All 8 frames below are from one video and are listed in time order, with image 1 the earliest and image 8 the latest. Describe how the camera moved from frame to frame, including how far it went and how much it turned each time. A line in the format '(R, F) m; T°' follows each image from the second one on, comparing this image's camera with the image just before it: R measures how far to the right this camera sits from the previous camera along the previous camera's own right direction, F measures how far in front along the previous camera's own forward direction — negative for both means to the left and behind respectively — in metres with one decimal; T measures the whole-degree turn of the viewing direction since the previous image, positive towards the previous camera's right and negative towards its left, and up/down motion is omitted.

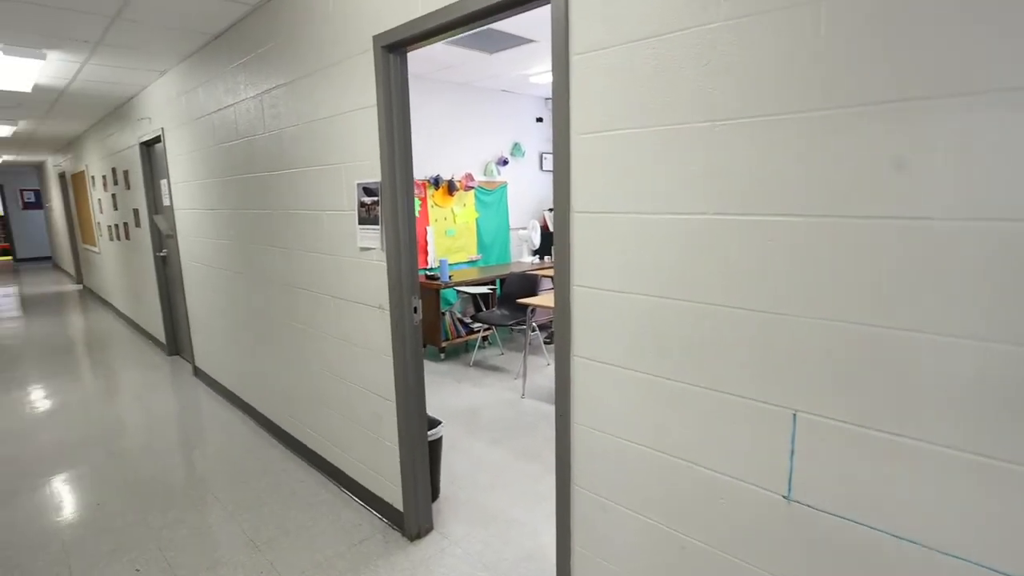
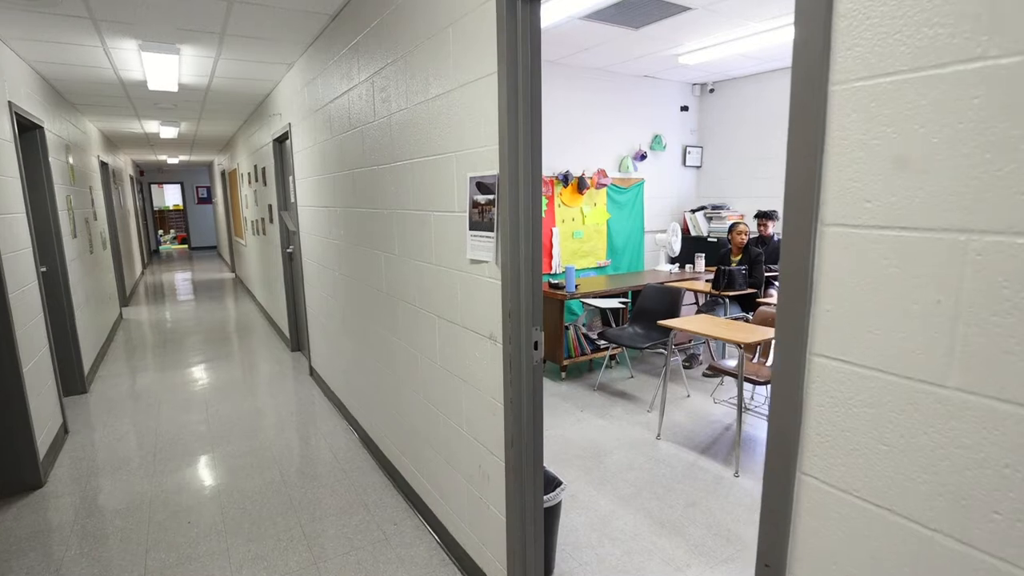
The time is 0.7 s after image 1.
(-0.1, +0.6) m; -13°
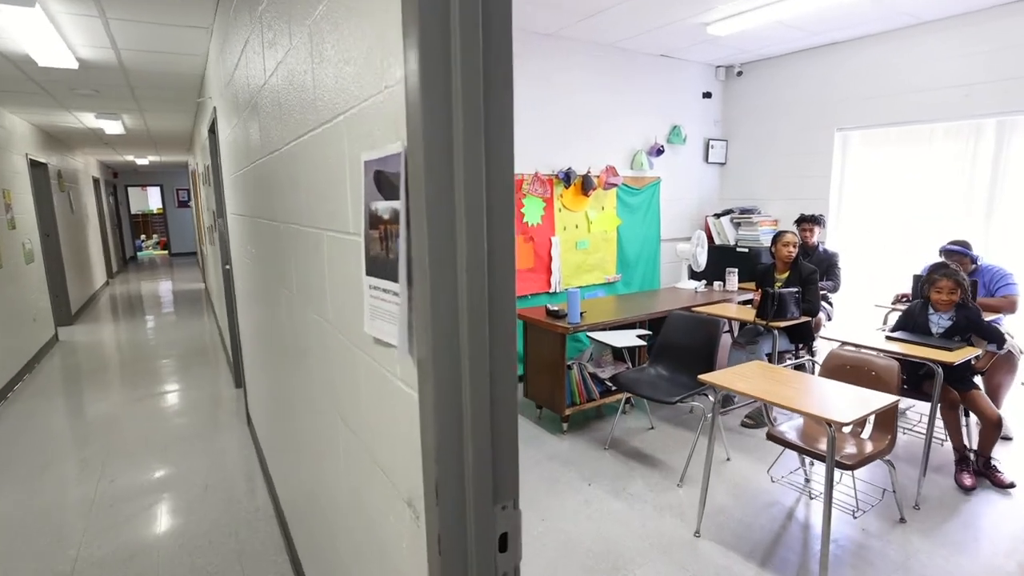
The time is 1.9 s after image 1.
(+0.1, +0.9) m; 0°
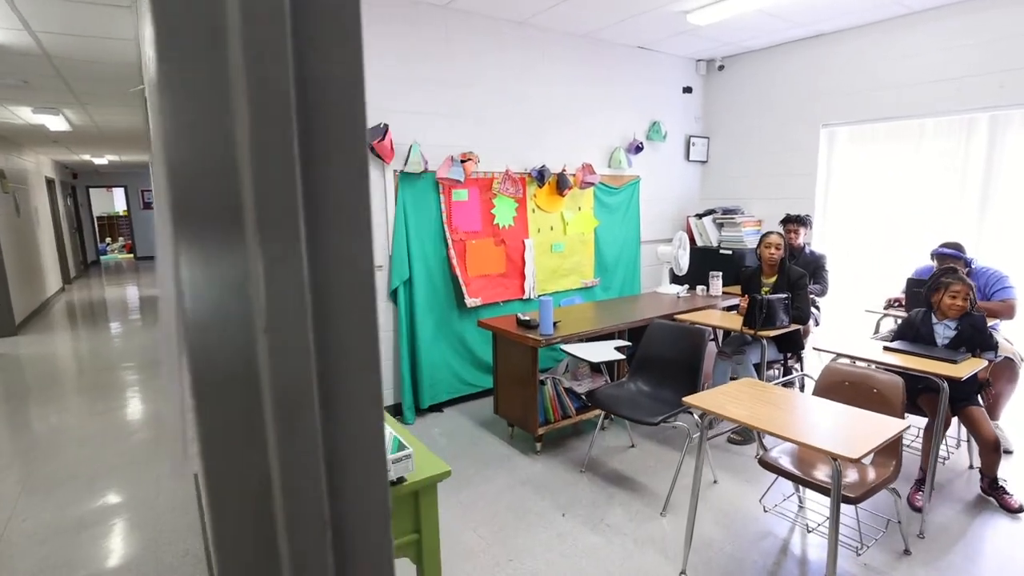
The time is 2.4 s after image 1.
(+0.1, +0.3) m; +2°
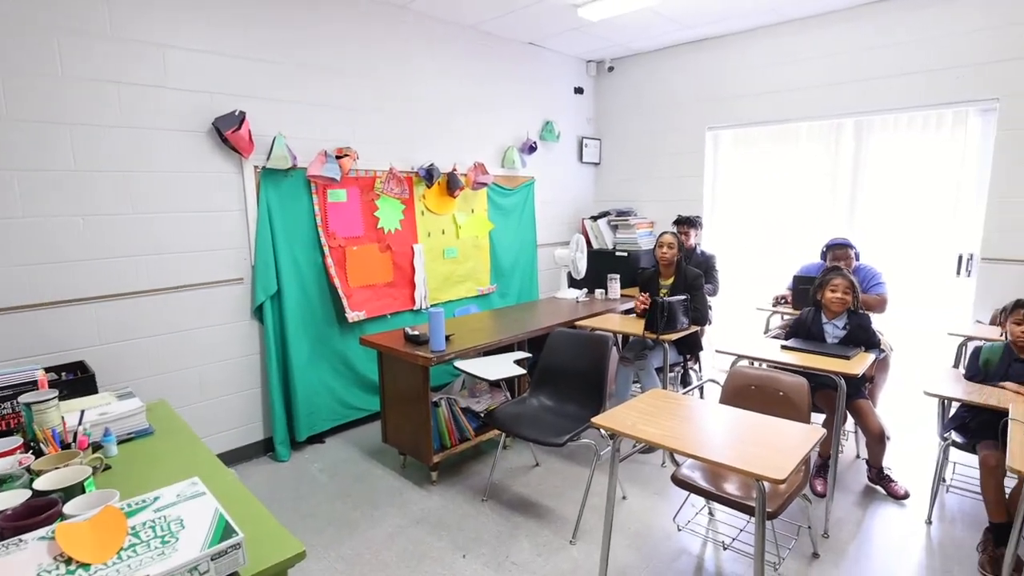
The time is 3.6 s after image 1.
(+0.1, +0.3) m; +11°
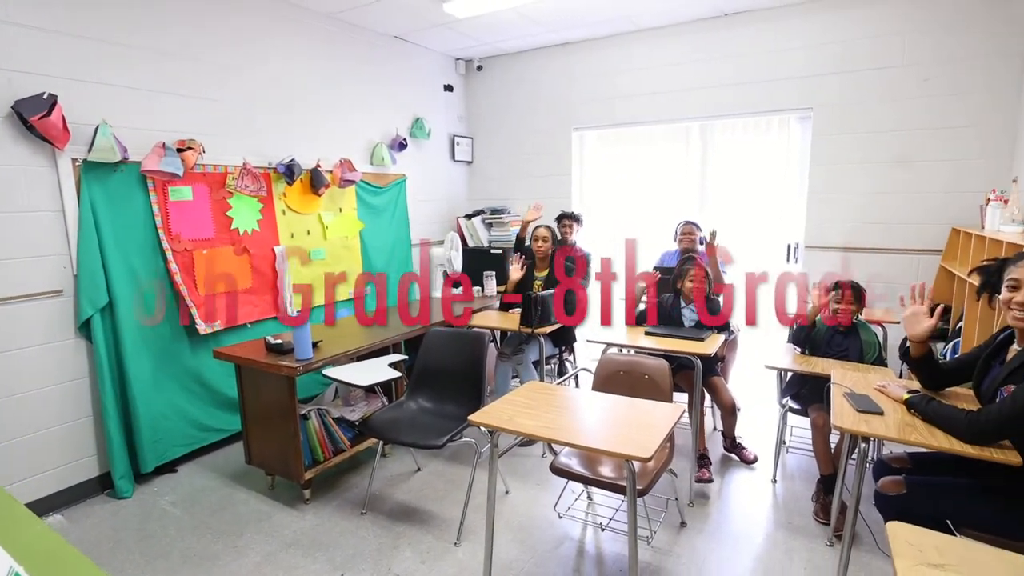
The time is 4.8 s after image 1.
(0.0, 0.0) m; +12°
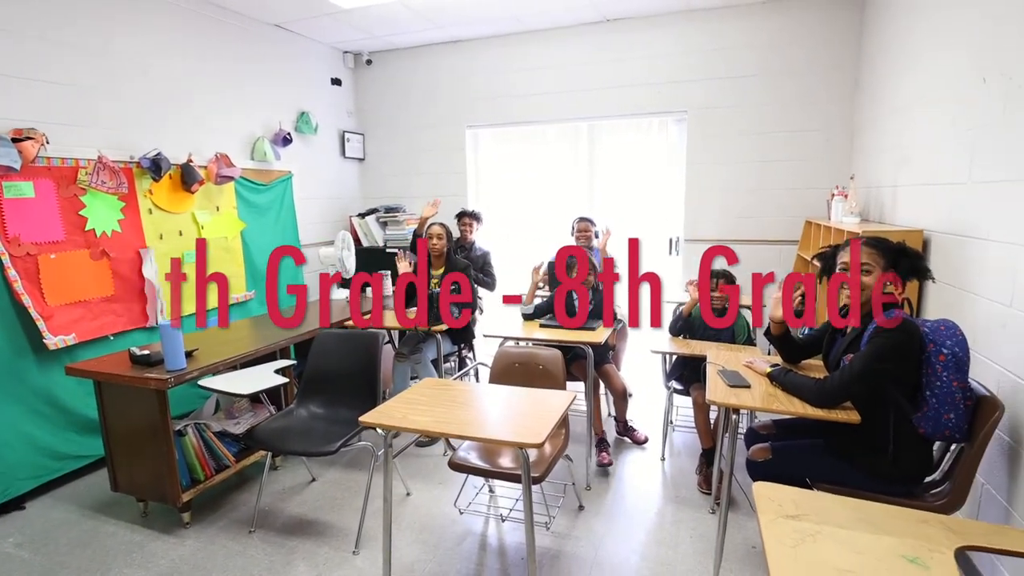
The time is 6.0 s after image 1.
(0.0, 0.0) m; +10°
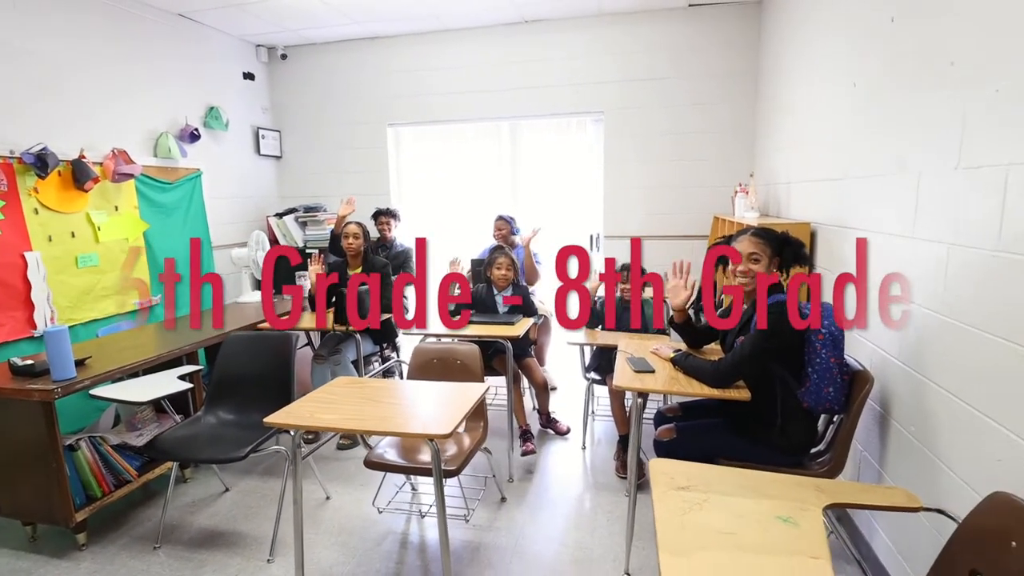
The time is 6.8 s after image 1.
(+0.1, 0.0) m; +7°
